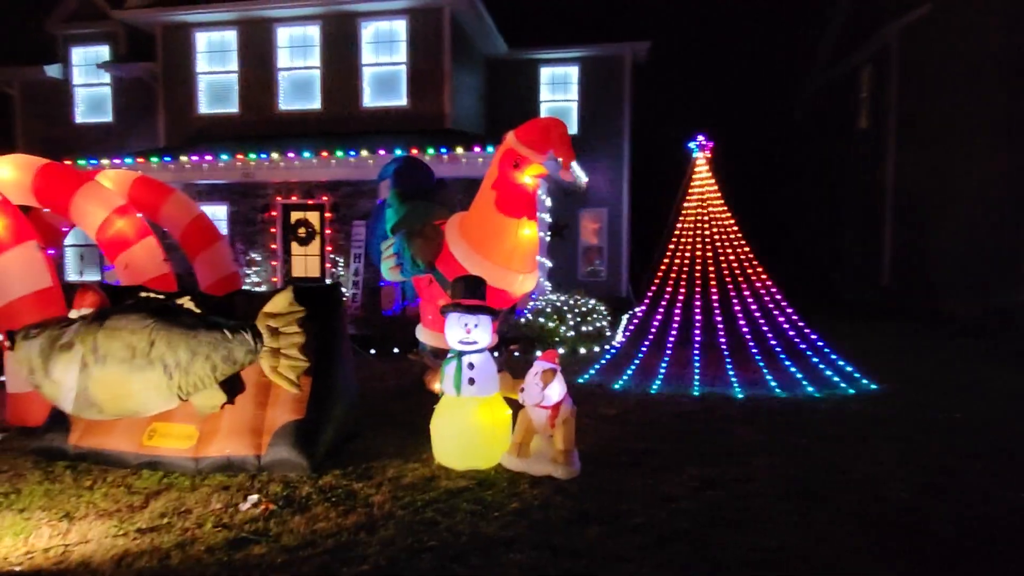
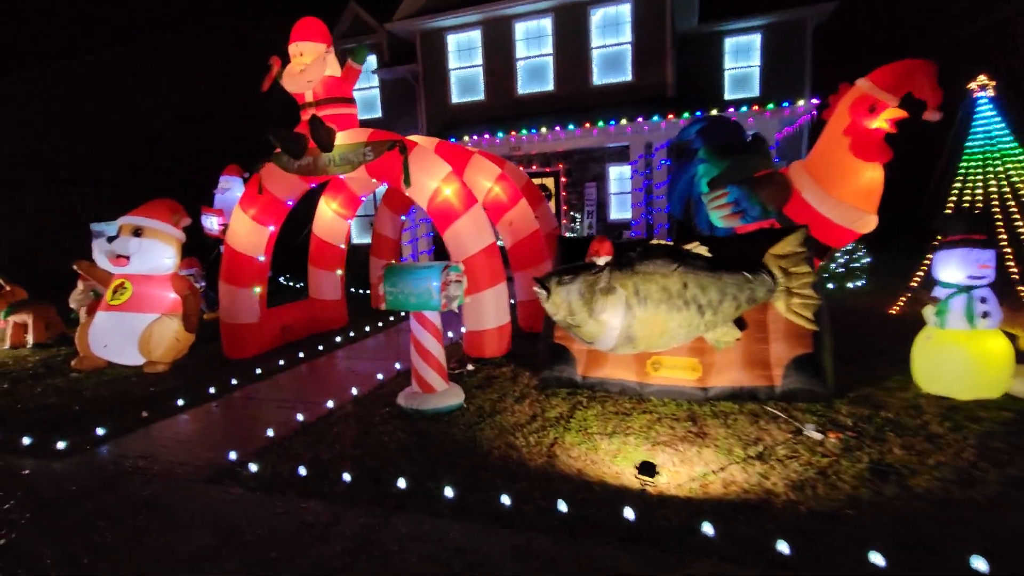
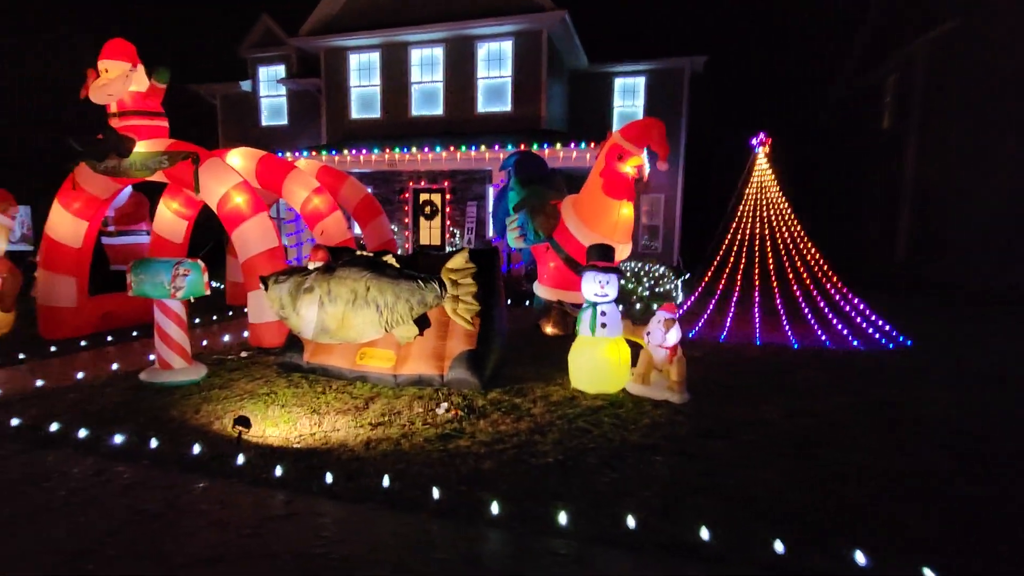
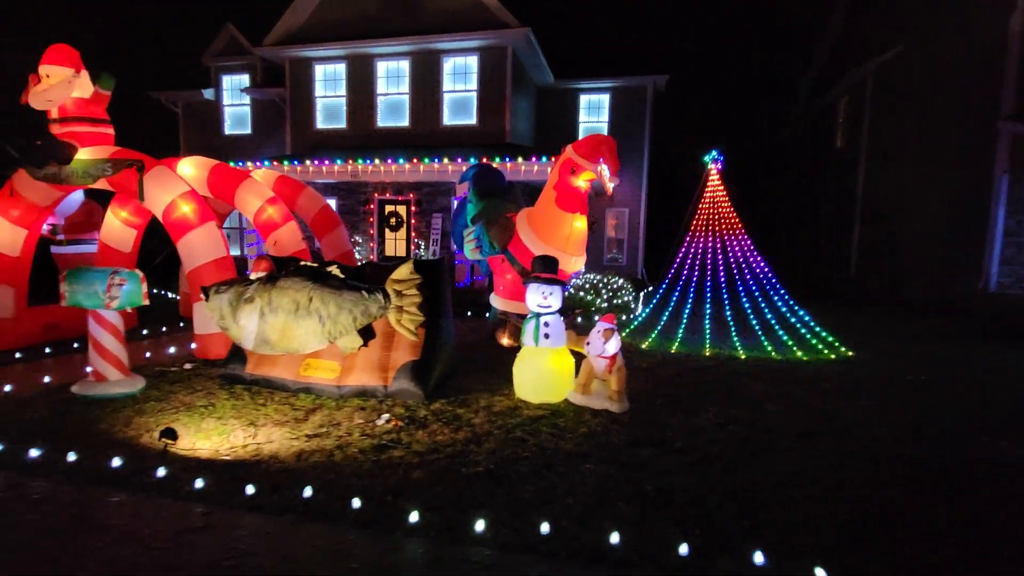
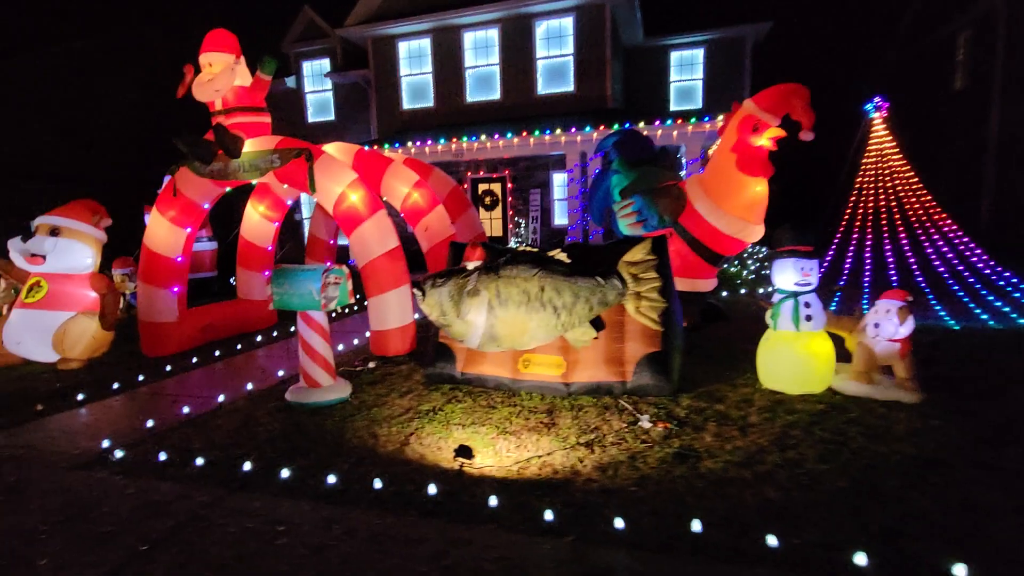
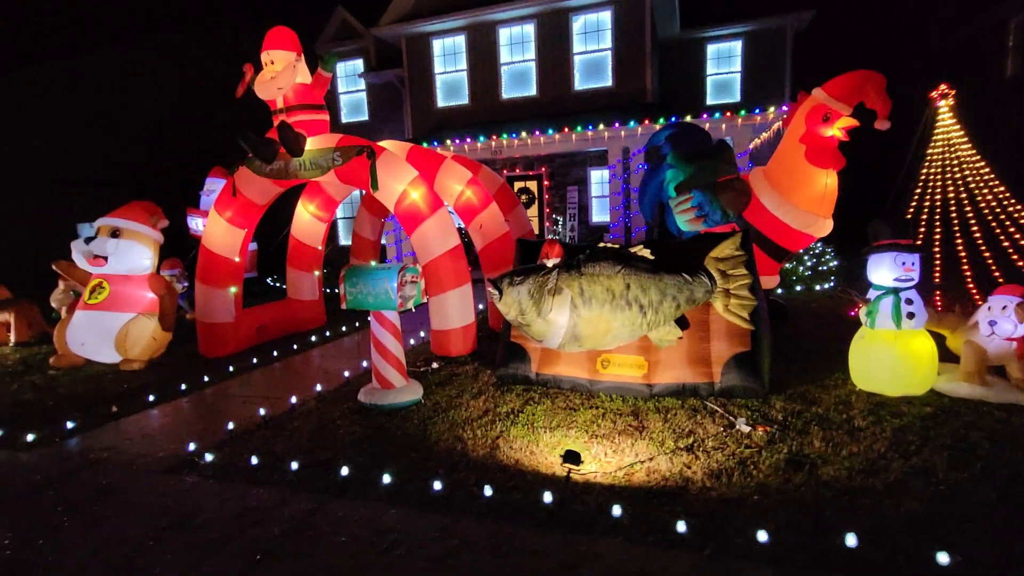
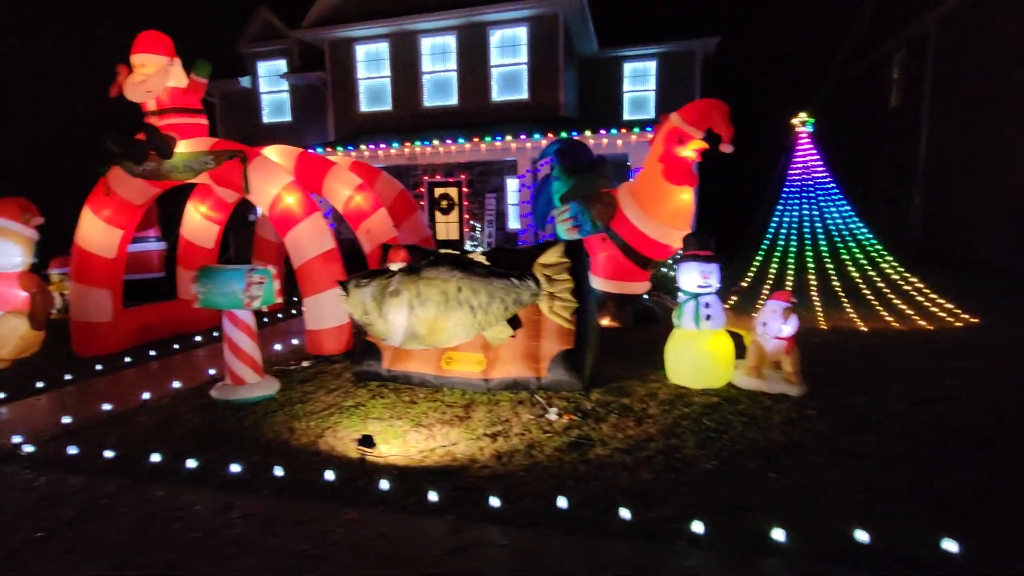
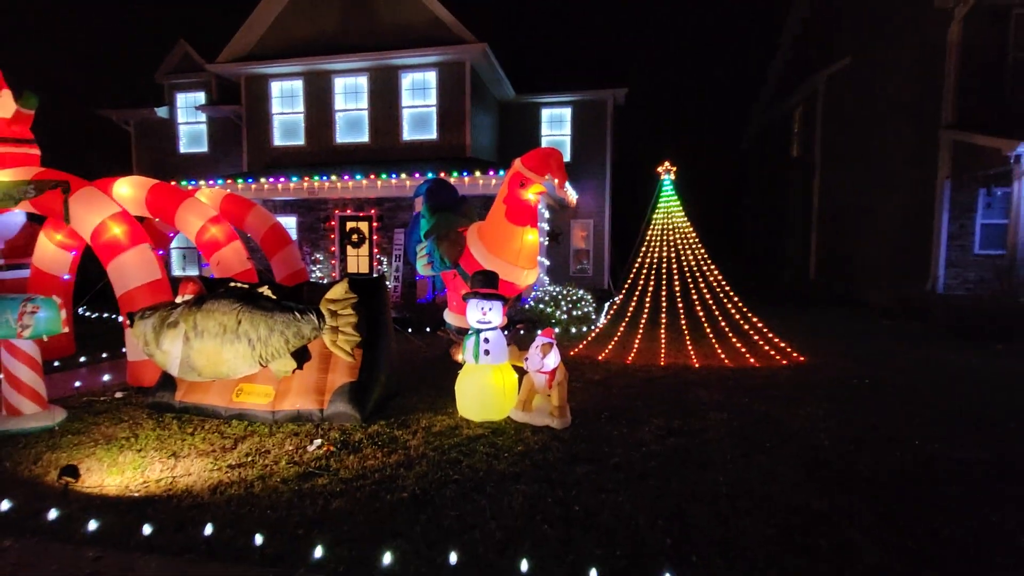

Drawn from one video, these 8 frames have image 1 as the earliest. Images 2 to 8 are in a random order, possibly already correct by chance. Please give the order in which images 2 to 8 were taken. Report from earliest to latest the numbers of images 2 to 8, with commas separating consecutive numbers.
8, 4, 3, 7, 5, 6, 2
